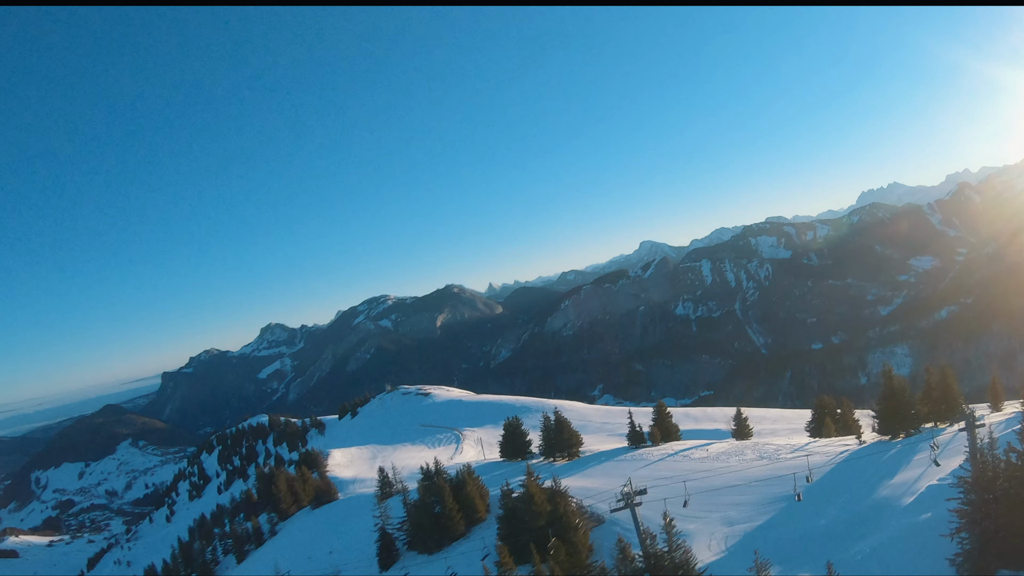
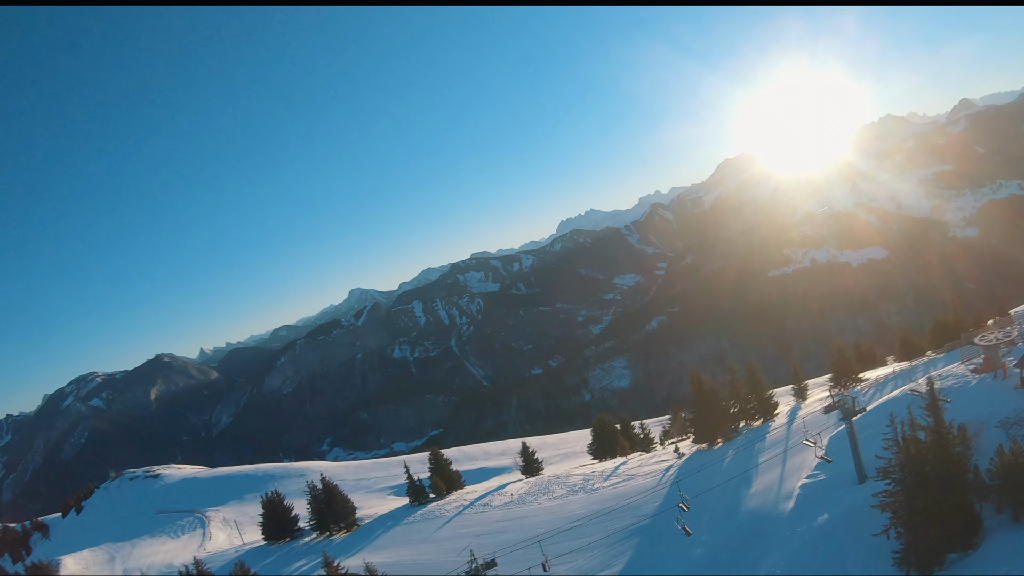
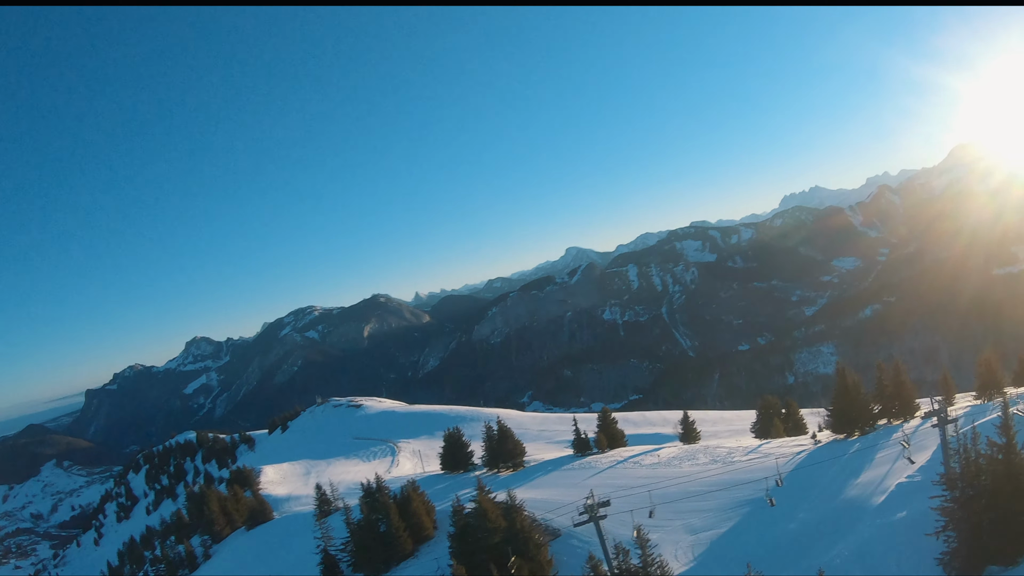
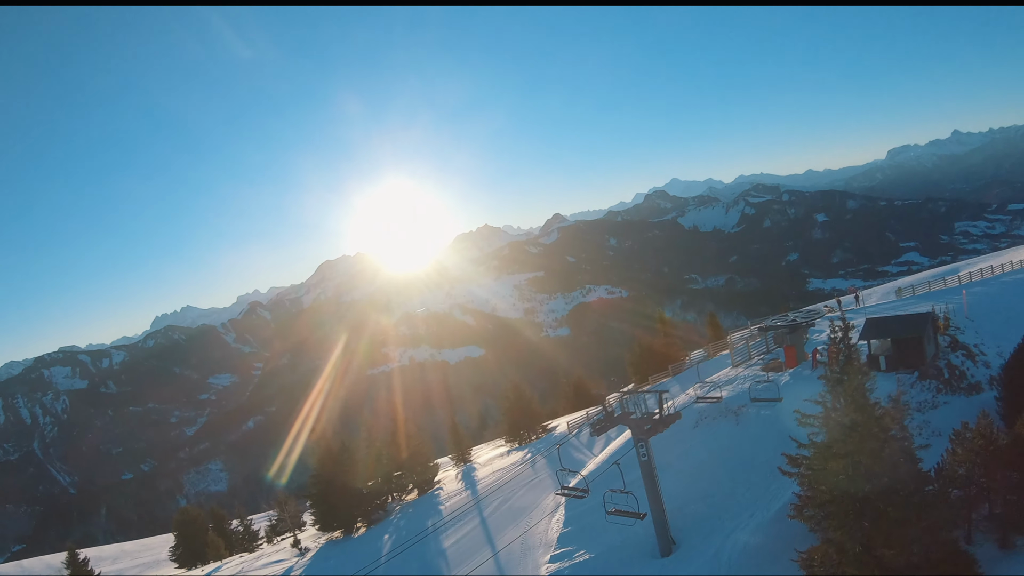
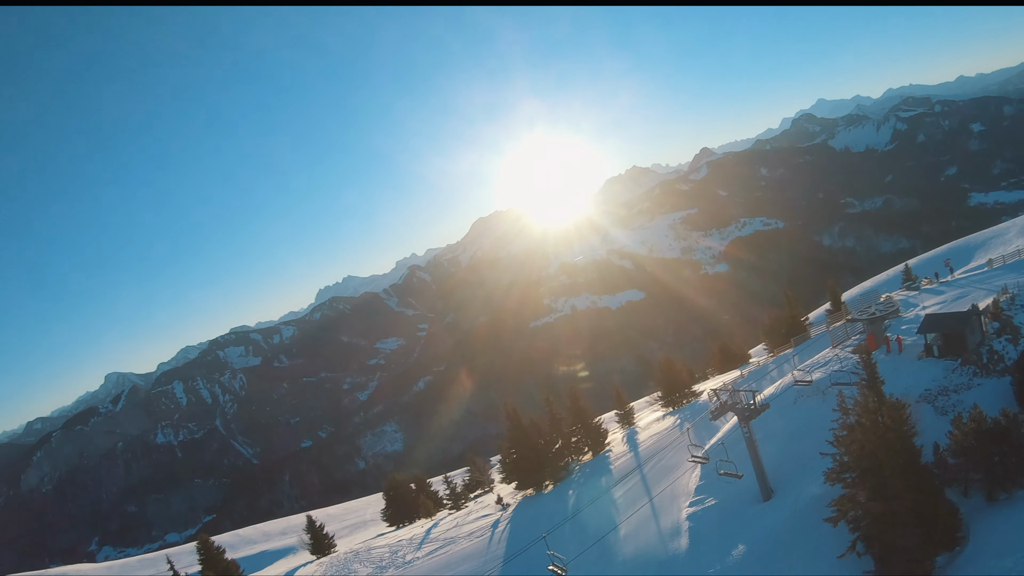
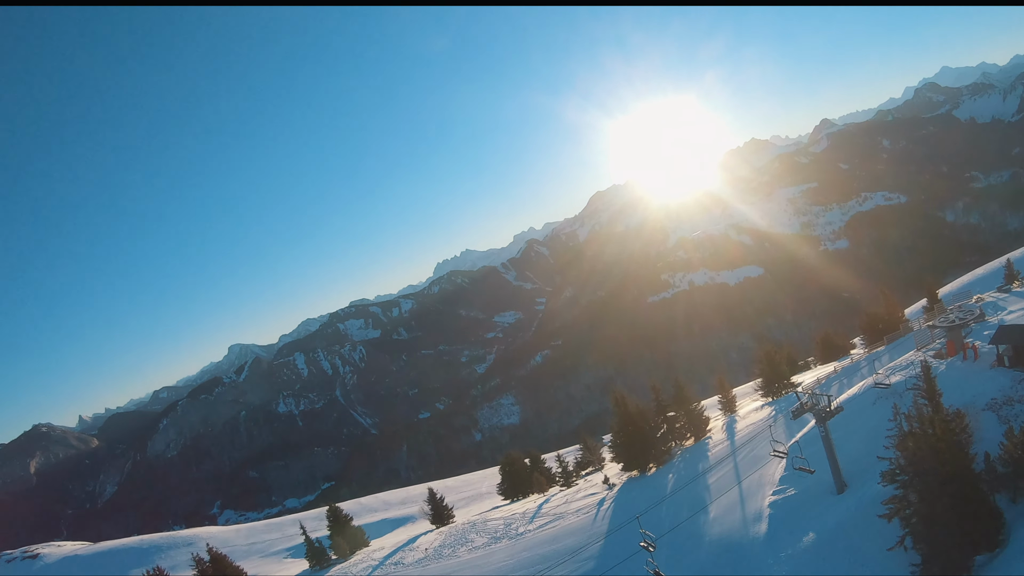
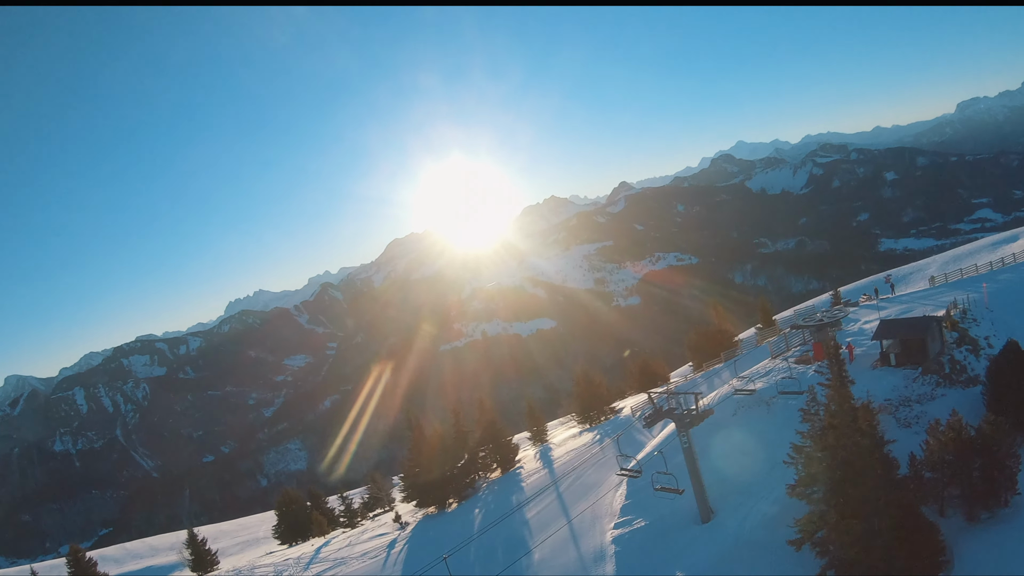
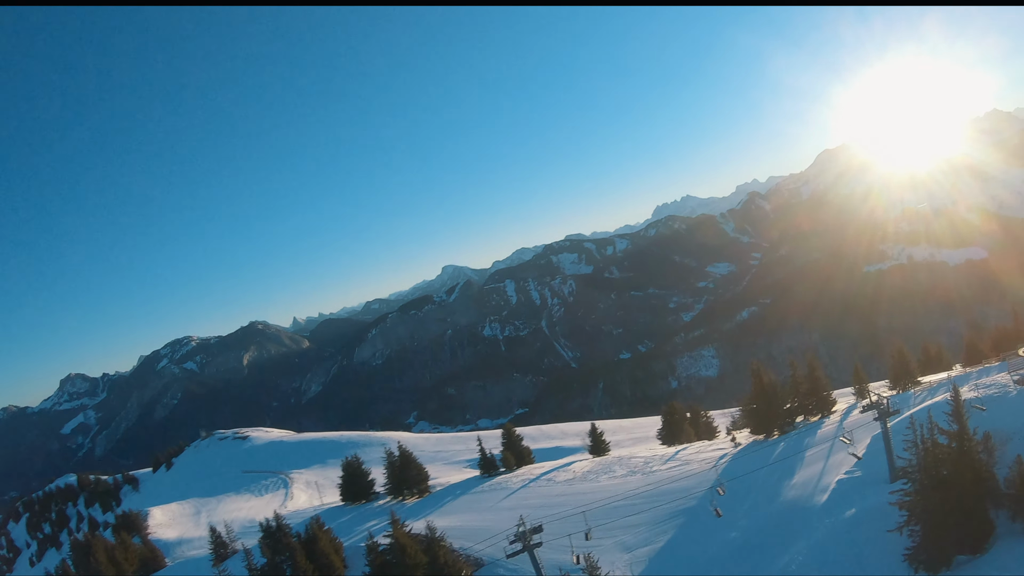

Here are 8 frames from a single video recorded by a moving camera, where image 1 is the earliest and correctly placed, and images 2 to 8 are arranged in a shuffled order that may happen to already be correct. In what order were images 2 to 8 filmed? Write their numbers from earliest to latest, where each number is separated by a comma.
3, 8, 2, 6, 5, 7, 4
